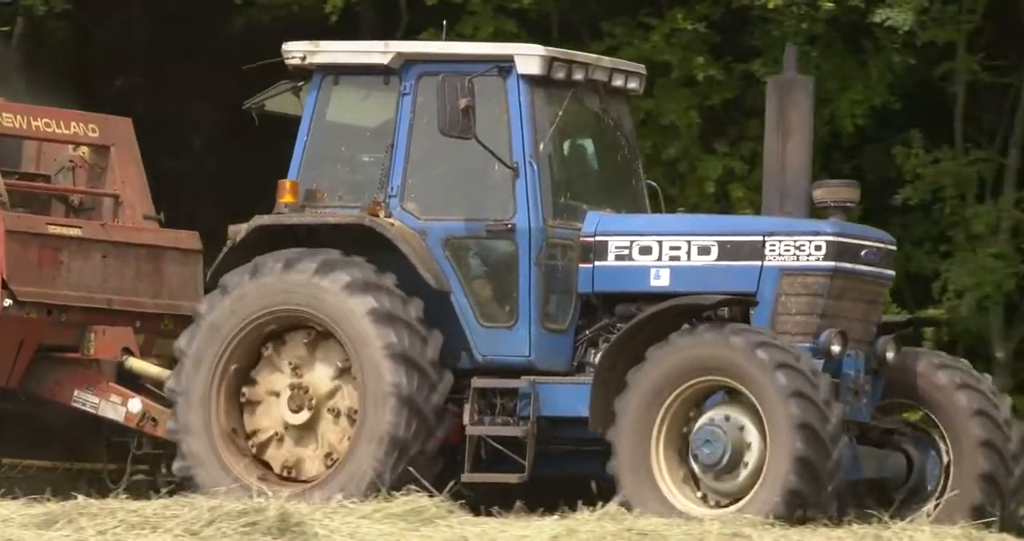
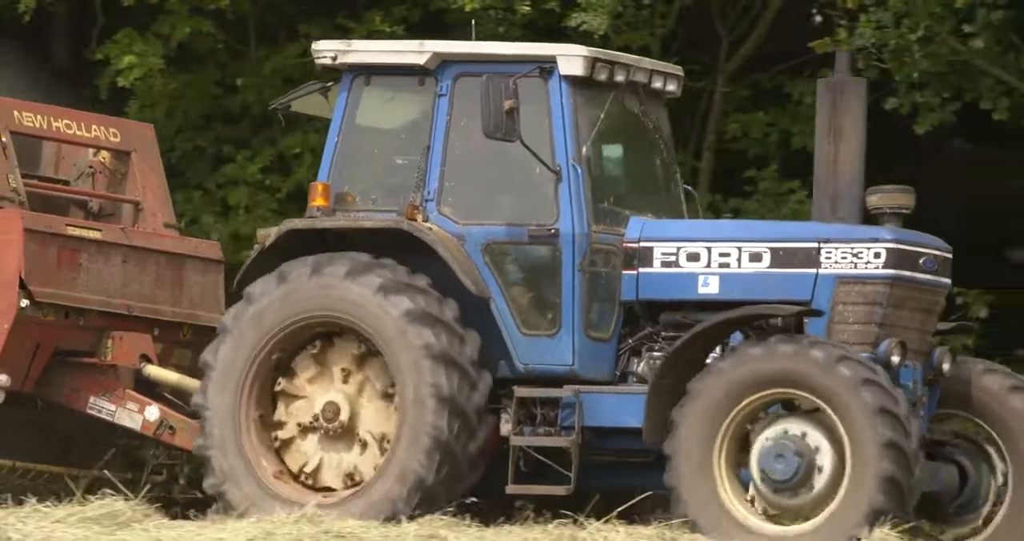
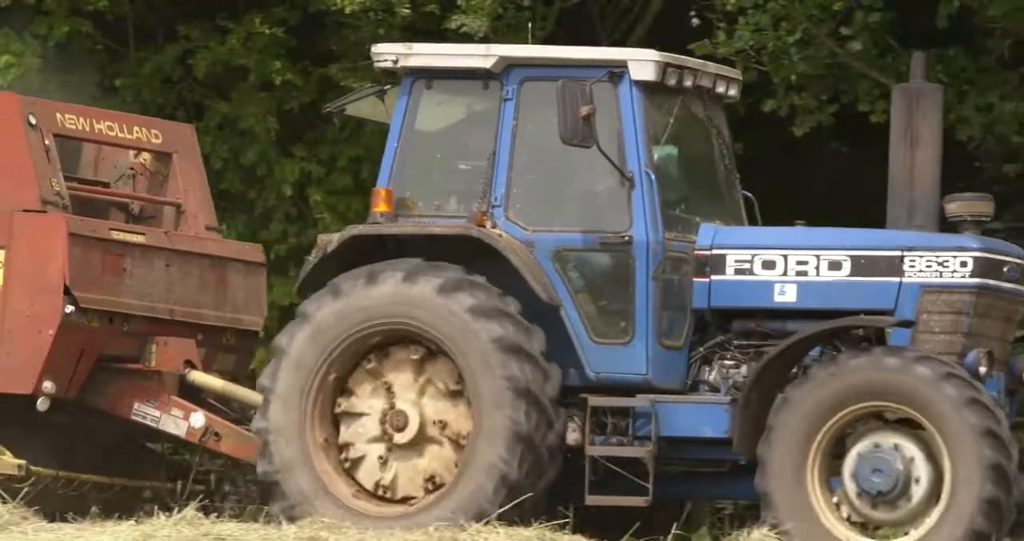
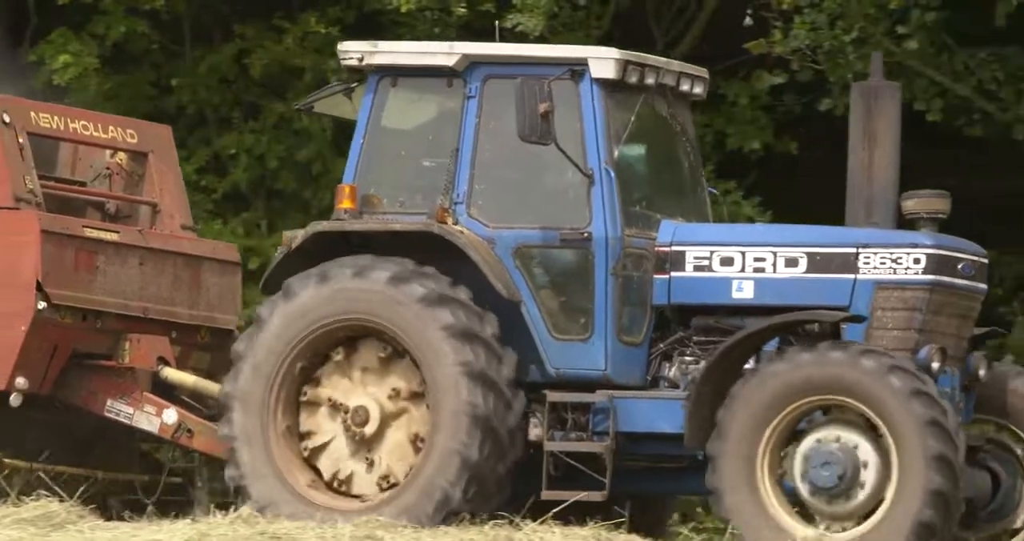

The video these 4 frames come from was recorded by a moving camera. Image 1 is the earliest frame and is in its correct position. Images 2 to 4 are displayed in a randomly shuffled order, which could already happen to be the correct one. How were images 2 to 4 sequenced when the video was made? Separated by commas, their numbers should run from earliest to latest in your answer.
2, 4, 3
